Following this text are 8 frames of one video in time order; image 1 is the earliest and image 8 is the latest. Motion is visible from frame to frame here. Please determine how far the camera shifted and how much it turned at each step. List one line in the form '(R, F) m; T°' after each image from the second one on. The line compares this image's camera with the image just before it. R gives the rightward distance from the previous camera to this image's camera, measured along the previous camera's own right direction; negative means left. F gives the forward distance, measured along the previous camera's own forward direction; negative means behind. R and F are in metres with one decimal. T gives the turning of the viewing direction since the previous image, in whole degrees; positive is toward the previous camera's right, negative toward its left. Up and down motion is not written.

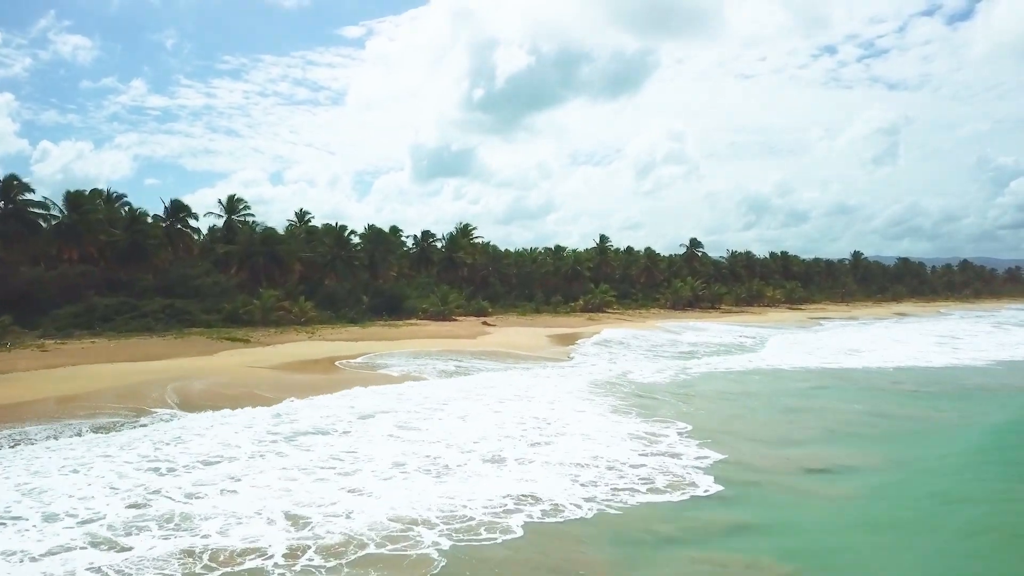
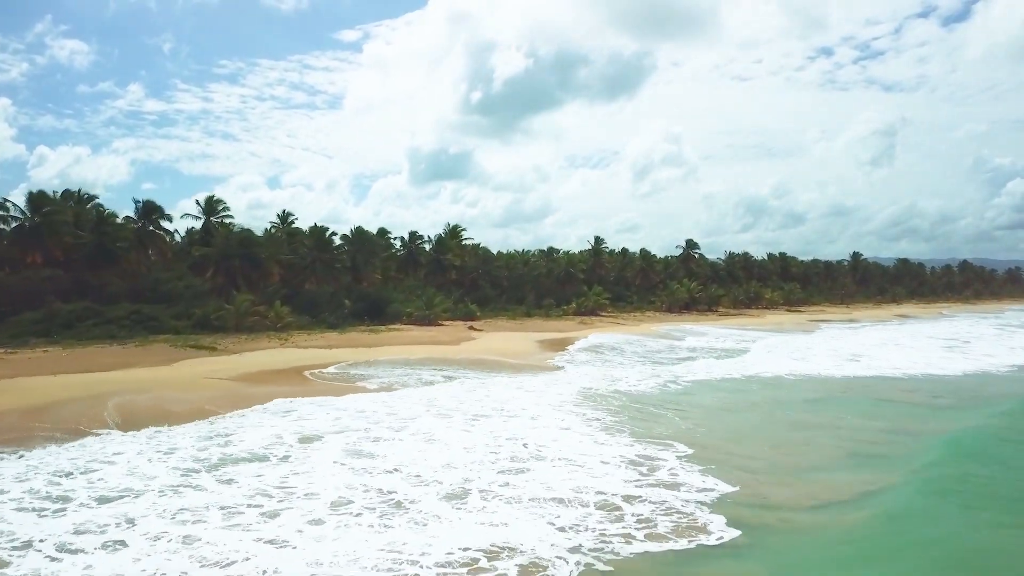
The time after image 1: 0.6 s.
(+0.4, +1.6) m; 0°
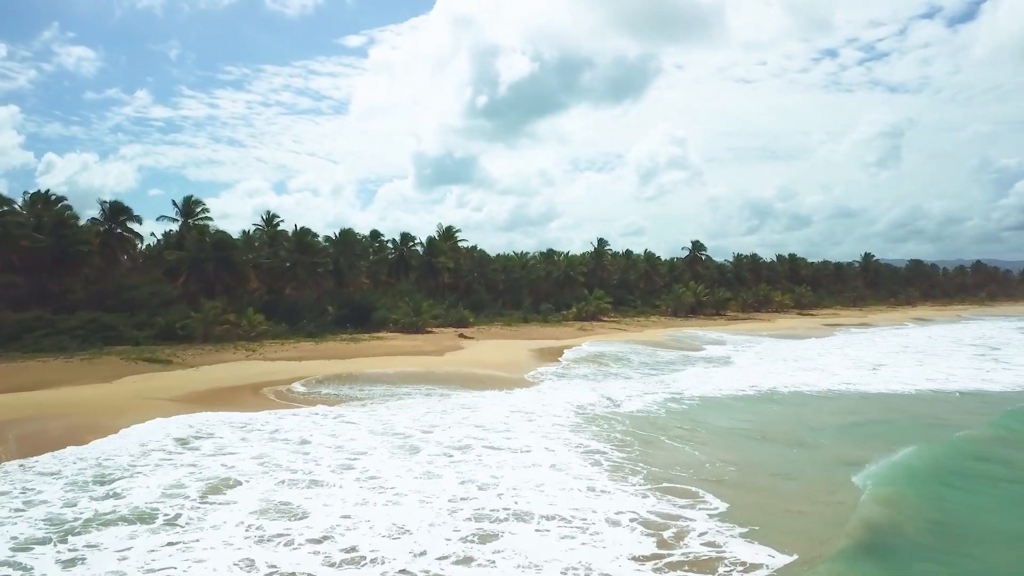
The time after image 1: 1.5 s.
(+0.5, +2.5) m; 0°
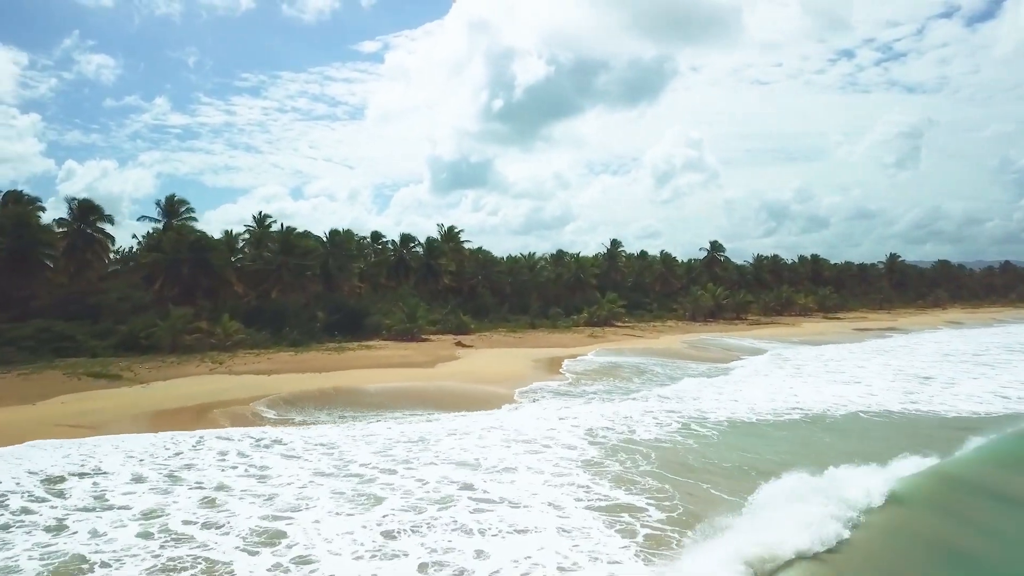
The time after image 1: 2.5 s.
(+0.5, +2.9) m; -1°
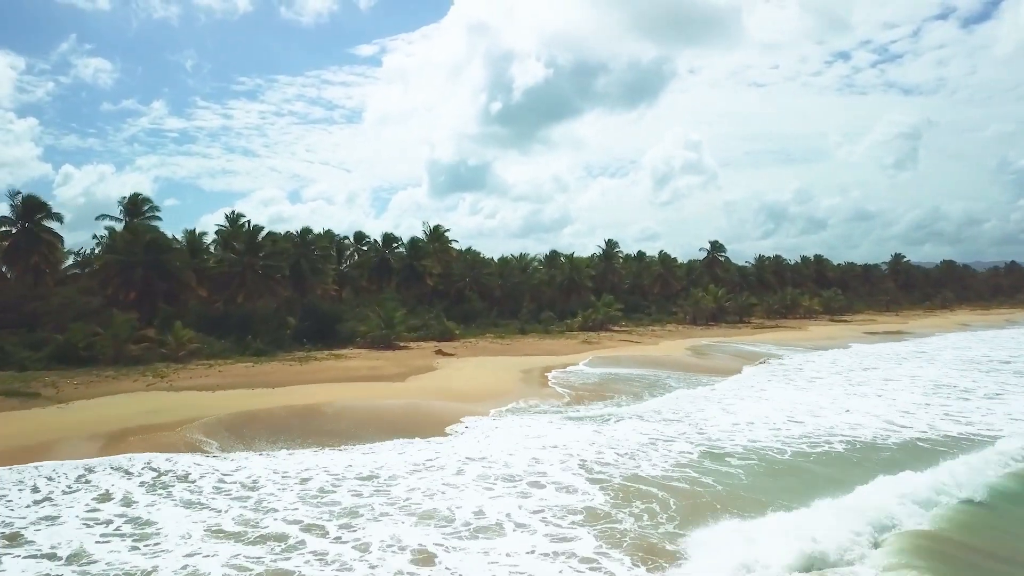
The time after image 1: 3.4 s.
(+0.5, +2.6) m; 0°
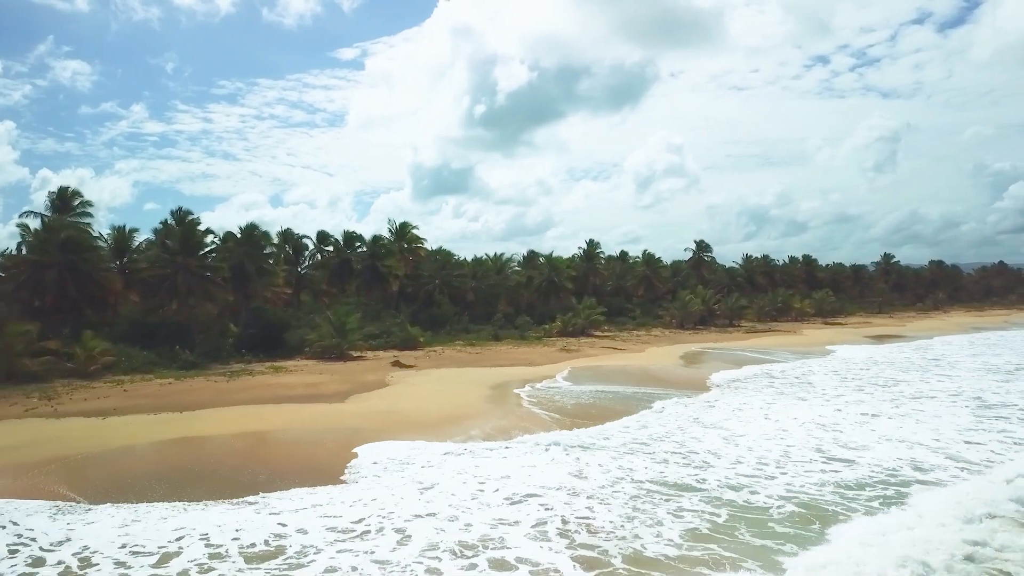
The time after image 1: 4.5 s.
(+0.4, +3.3) m; +1°
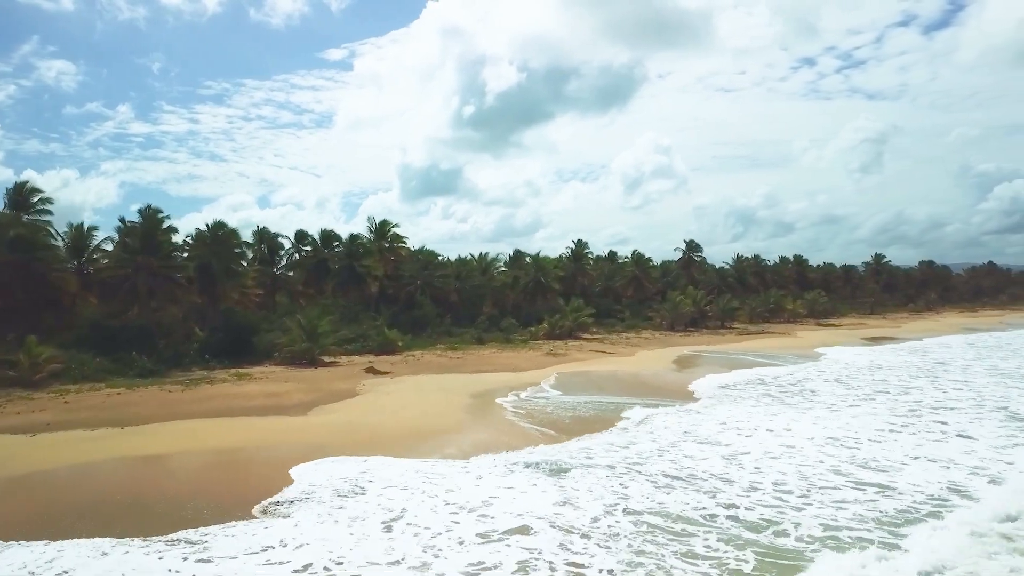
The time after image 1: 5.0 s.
(+0.2, +1.5) m; +1°
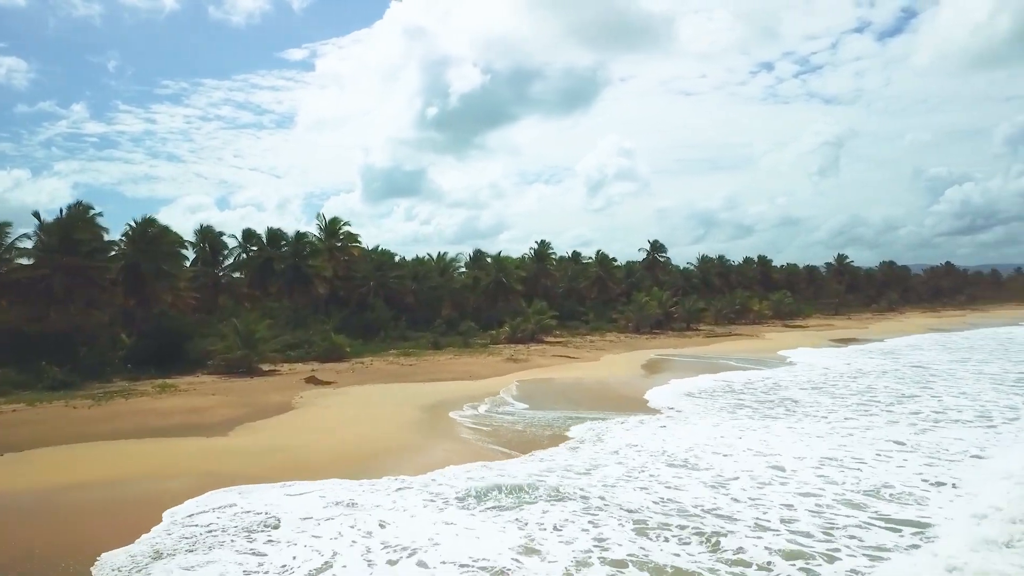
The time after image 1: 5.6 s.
(+0.2, +1.8) m; +3°
